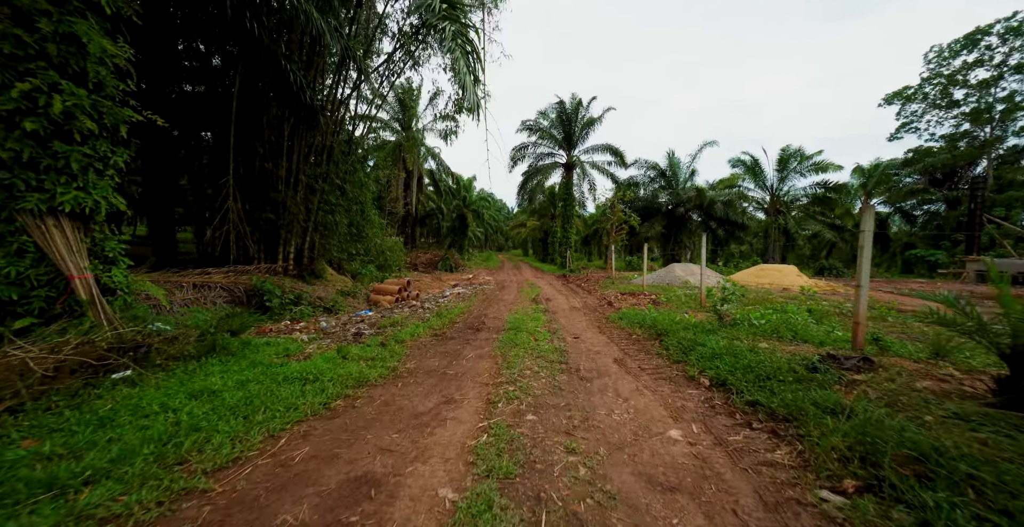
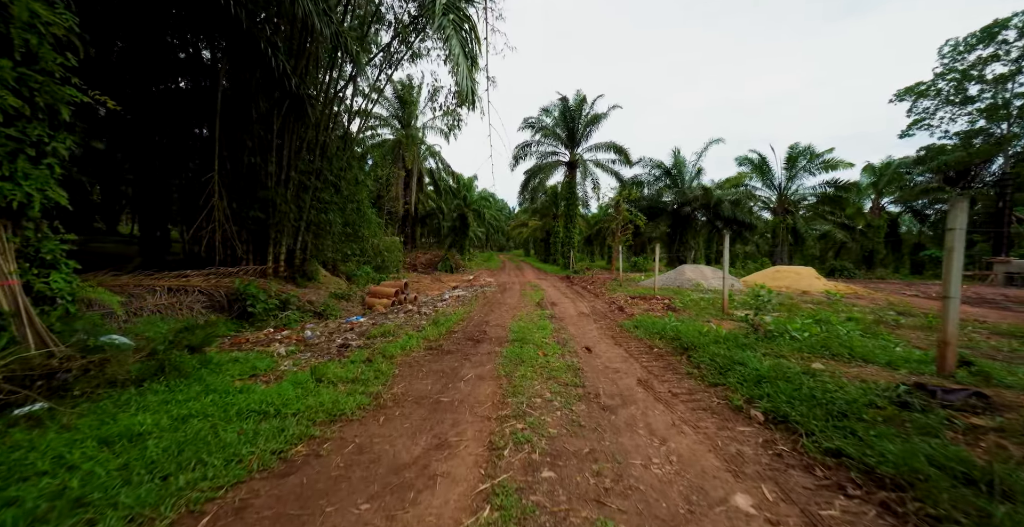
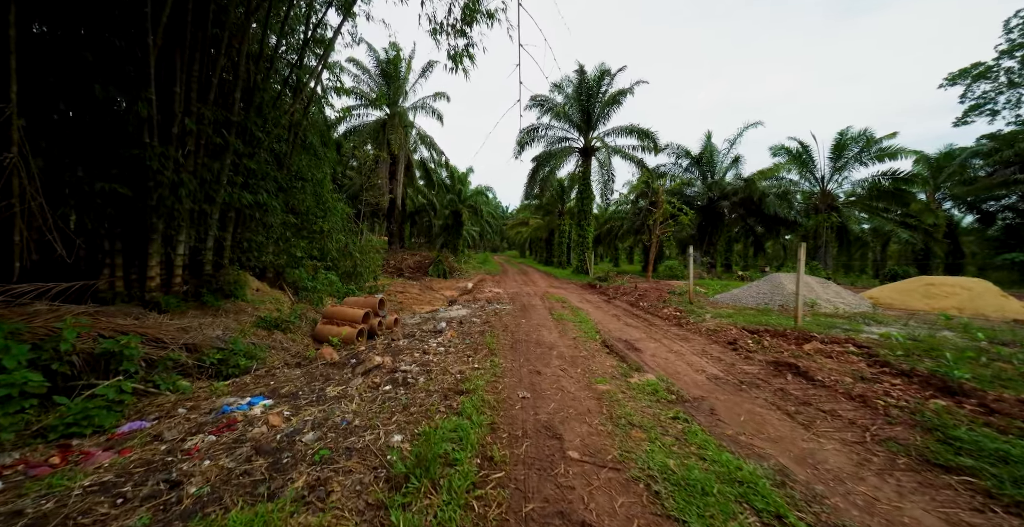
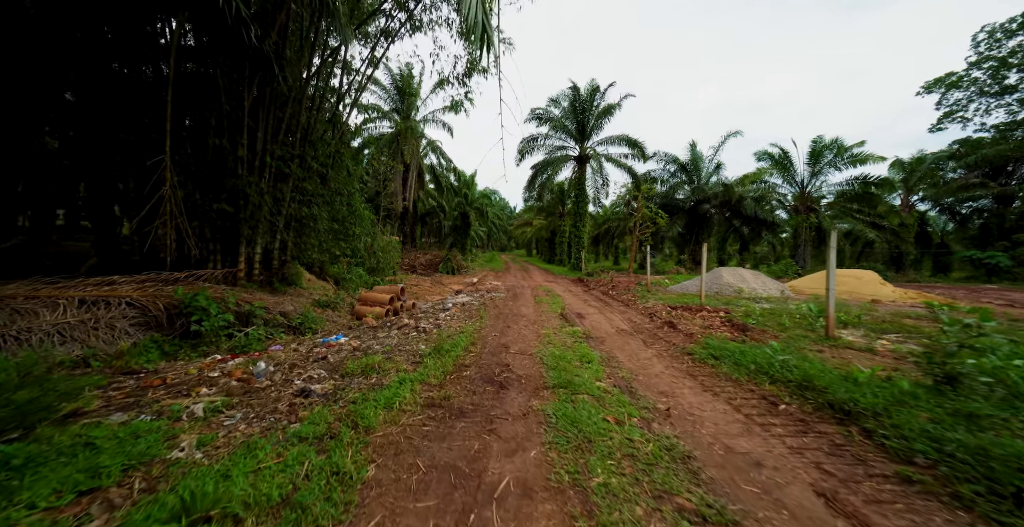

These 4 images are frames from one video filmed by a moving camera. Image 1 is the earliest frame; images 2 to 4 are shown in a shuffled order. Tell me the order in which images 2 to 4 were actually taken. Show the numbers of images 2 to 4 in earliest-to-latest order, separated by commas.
2, 4, 3
